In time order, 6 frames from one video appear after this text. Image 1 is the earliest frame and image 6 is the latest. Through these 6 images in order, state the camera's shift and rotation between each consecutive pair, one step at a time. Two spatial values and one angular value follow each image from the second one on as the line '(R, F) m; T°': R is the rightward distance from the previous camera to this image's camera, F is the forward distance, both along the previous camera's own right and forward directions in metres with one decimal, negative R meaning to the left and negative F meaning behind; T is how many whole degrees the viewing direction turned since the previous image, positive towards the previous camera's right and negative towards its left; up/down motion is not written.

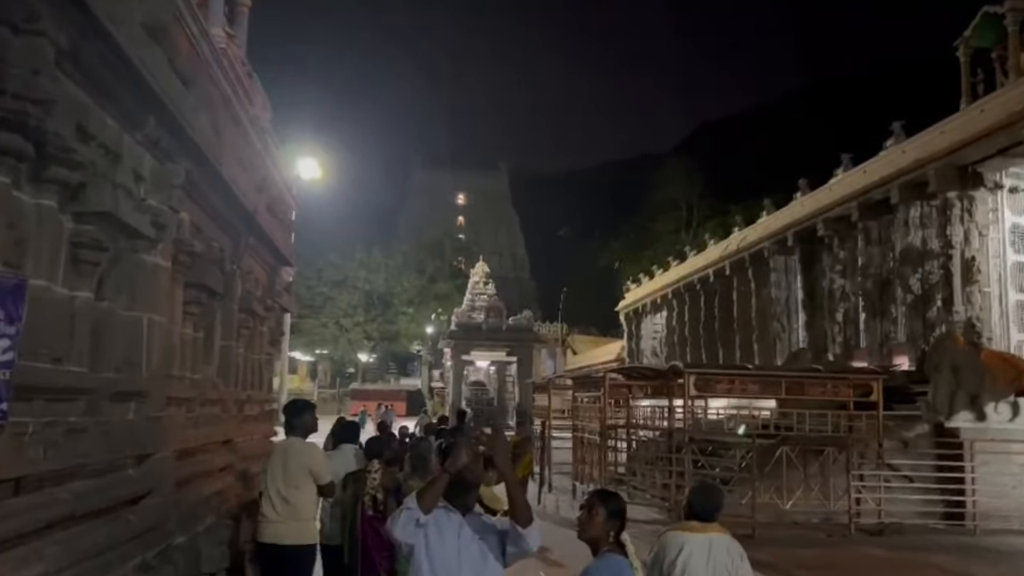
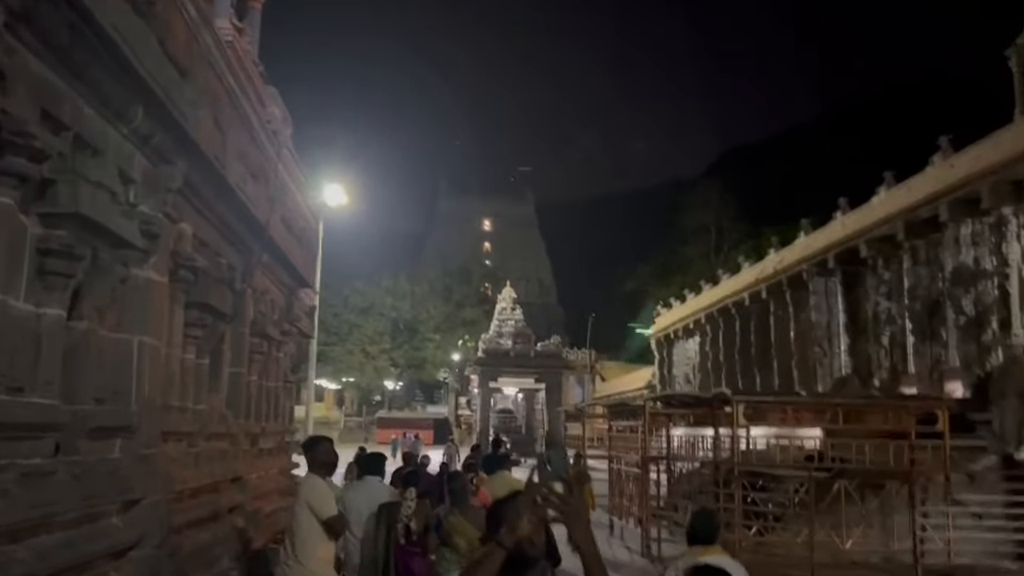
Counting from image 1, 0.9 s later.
(-0.1, +0.9) m; -2°
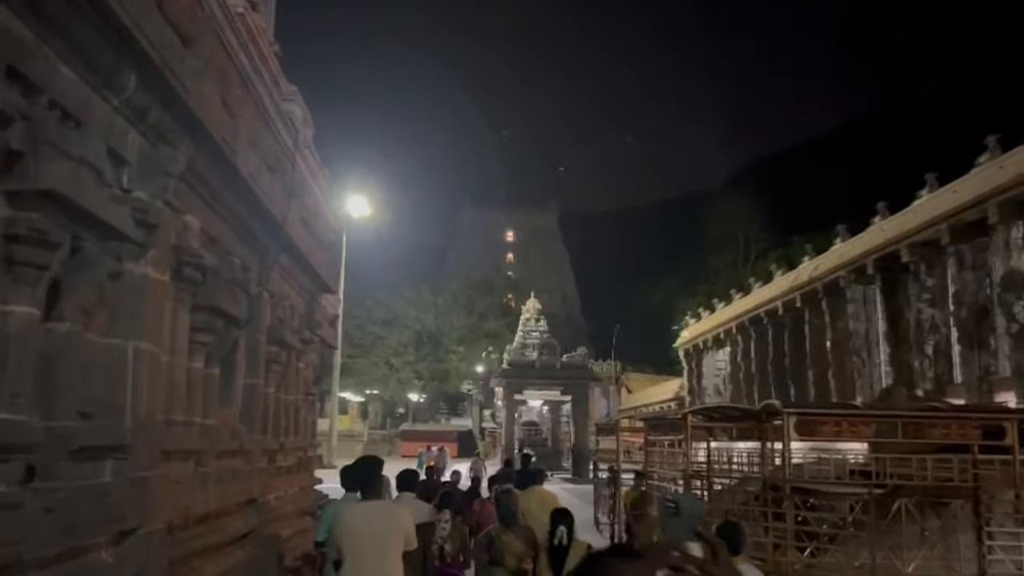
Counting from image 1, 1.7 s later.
(-0.2, +0.8) m; -1°
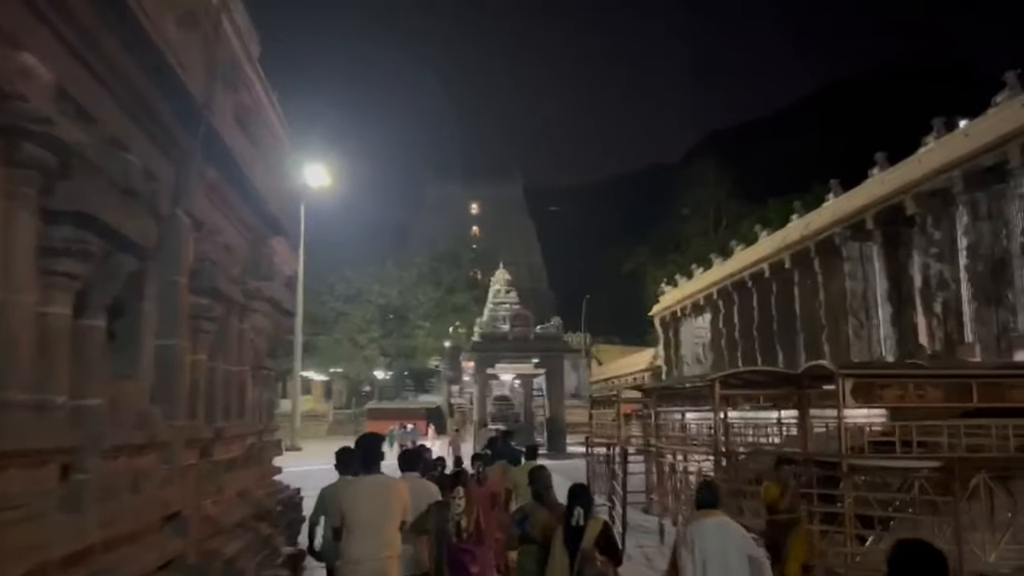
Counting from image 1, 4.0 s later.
(-0.4, +2.2) m; +2°
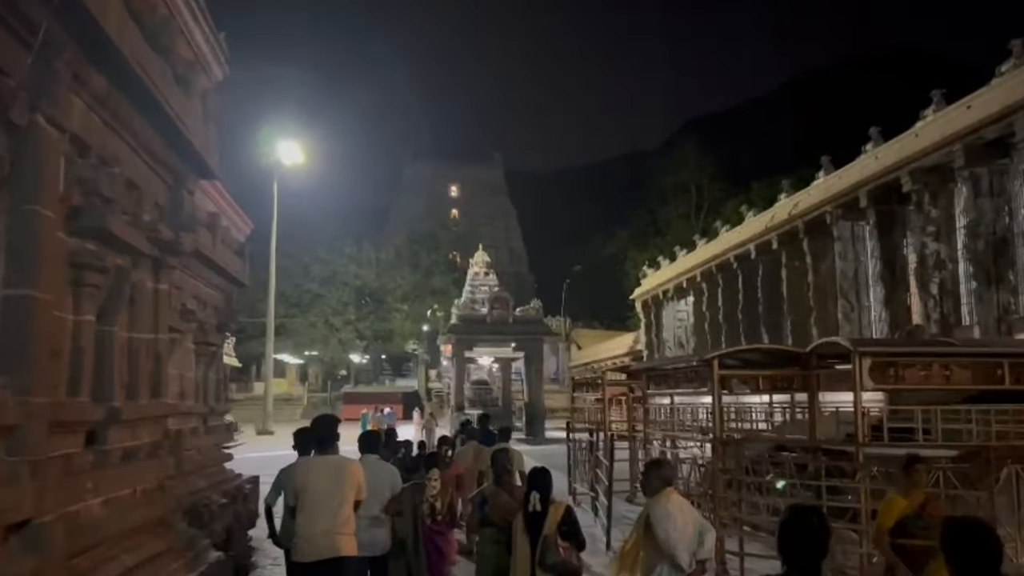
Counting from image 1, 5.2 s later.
(0.0, +1.2) m; +1°
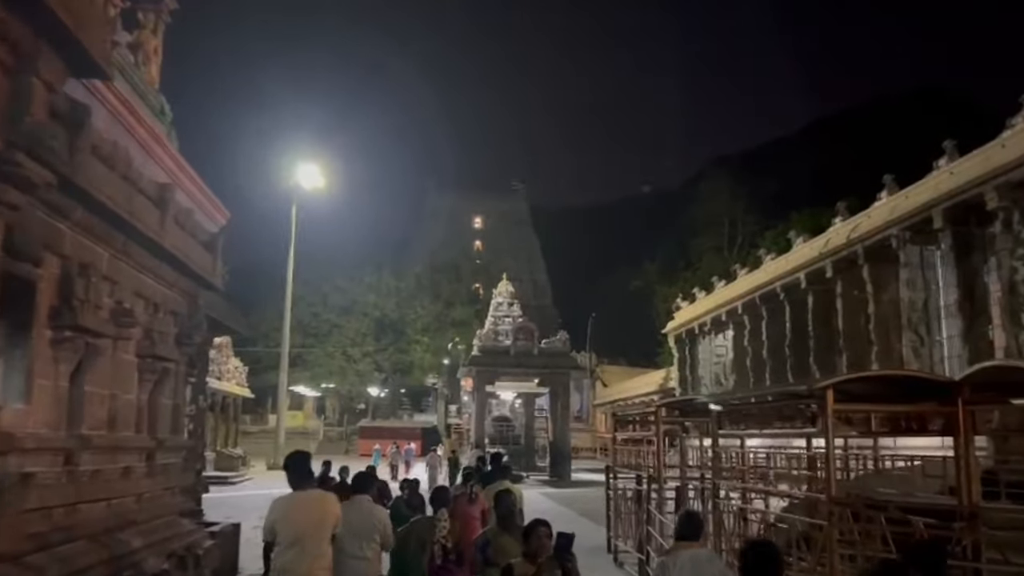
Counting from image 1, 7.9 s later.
(-0.2, +2.6) m; -1°
